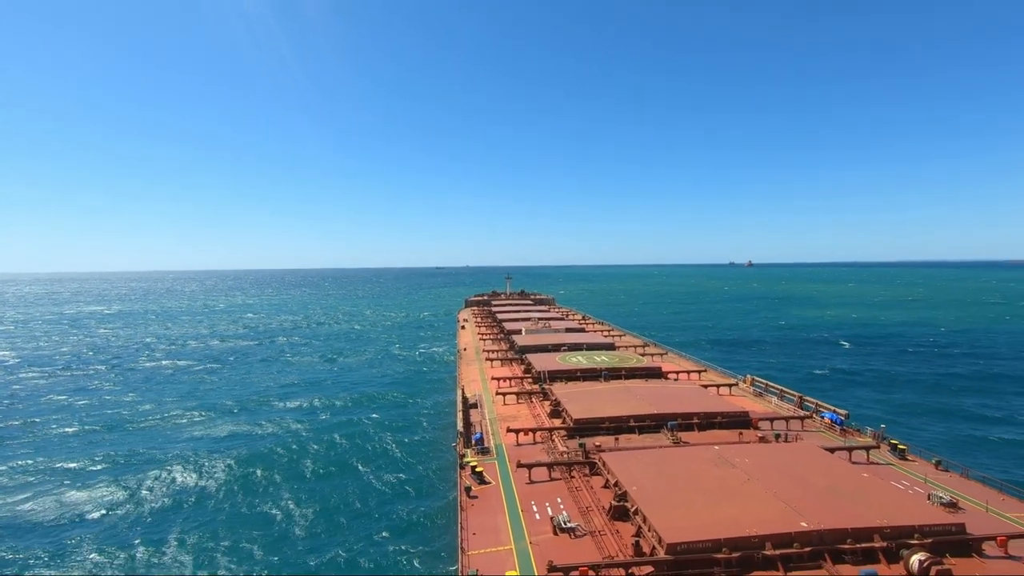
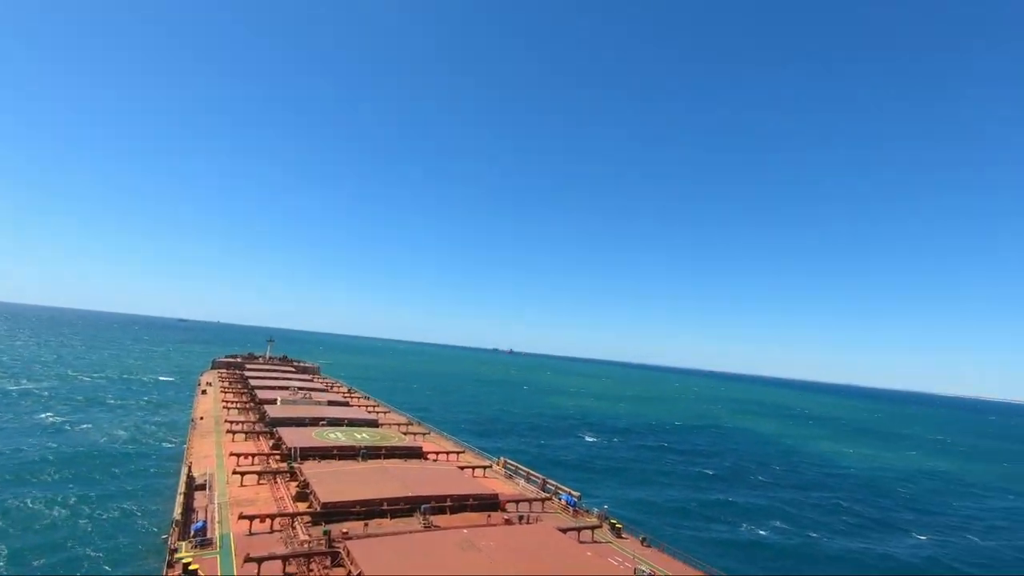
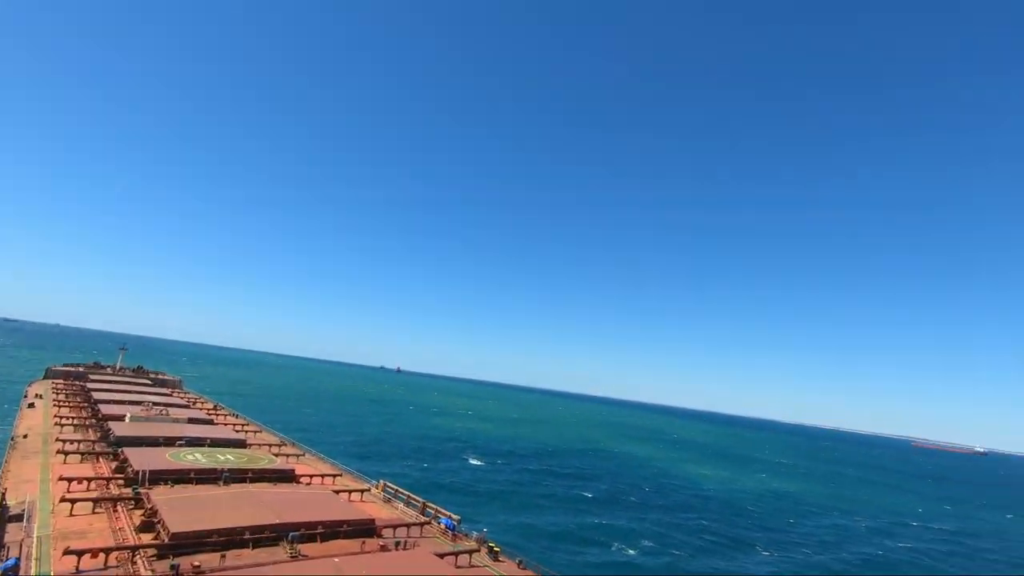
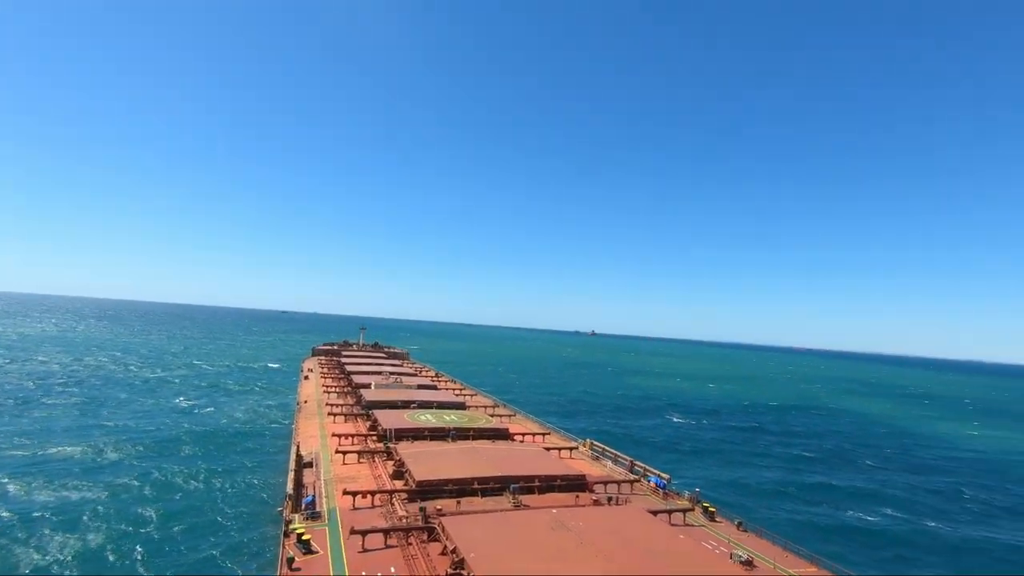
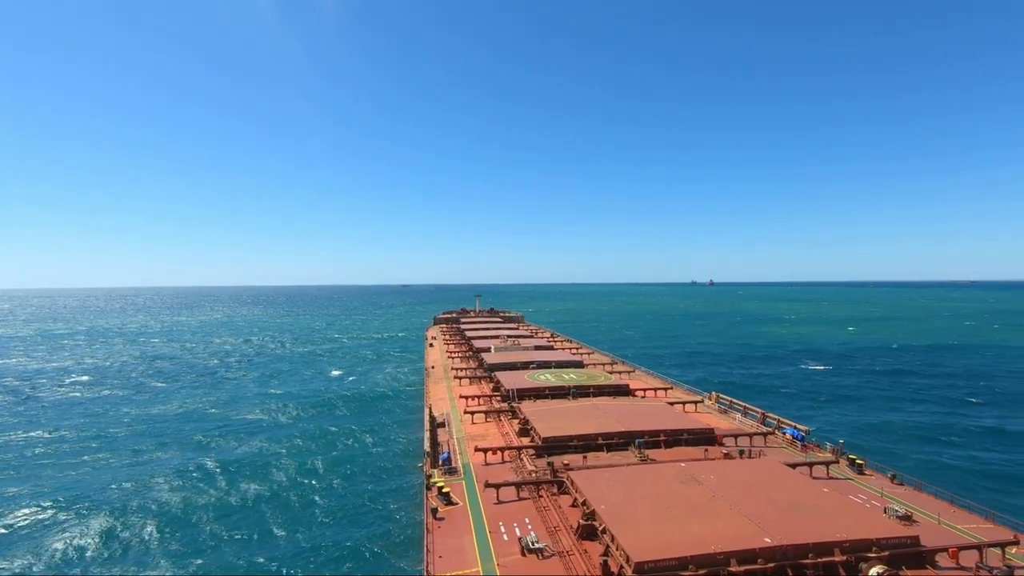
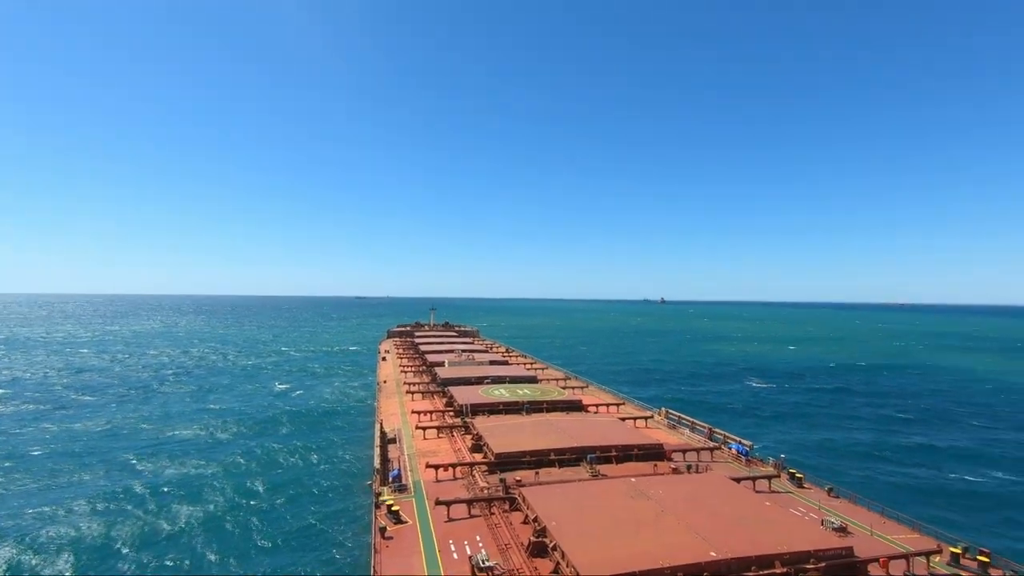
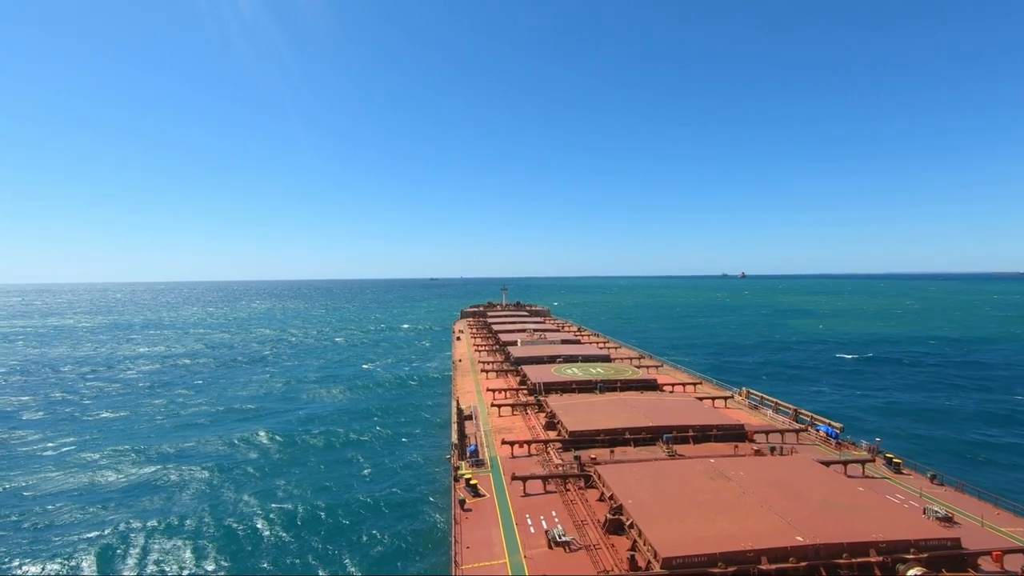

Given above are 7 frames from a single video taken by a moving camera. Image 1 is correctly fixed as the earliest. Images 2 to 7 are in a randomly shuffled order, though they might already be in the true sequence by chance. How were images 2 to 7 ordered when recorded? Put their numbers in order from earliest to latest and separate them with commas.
7, 5, 6, 4, 2, 3
